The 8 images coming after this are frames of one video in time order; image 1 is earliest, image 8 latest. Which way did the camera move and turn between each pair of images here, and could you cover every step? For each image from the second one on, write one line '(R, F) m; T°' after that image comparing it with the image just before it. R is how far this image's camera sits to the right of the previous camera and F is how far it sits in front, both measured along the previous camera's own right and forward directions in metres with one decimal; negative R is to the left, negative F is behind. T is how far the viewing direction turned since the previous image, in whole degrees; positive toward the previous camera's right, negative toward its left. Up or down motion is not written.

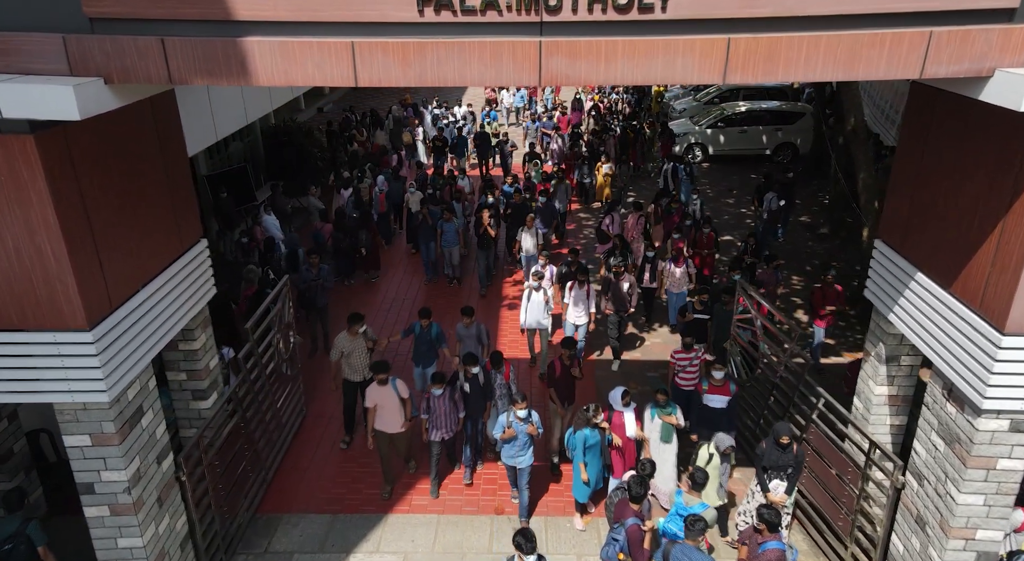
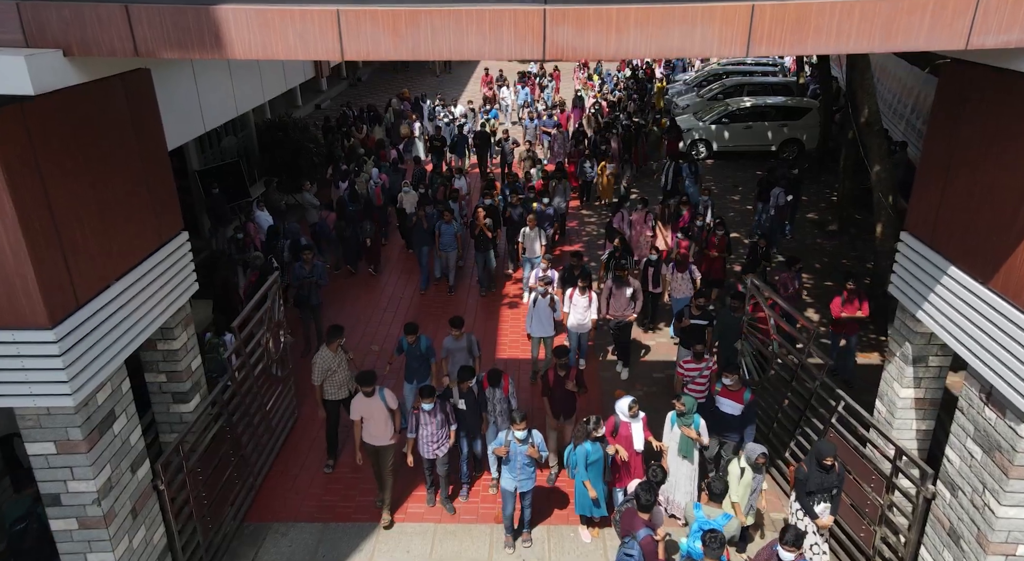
(0.0, +0.4) m; 0°
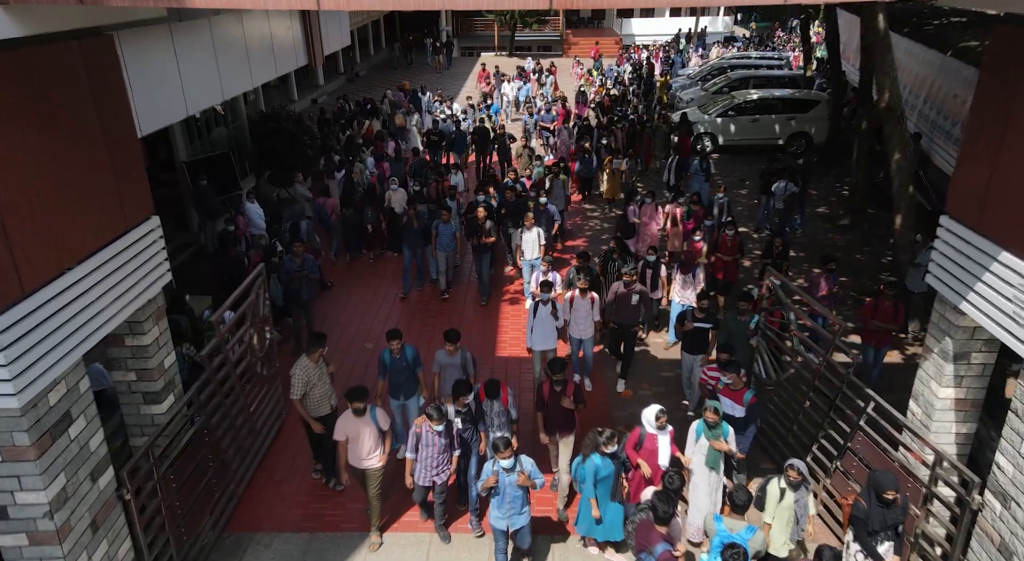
(0.0, +0.5) m; 0°
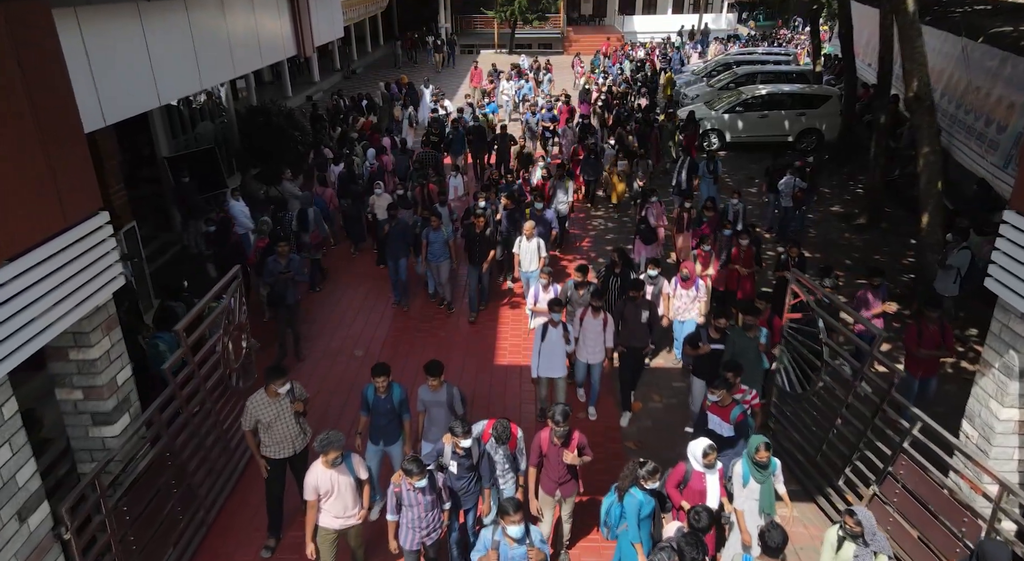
(0.0, +0.6) m; 0°
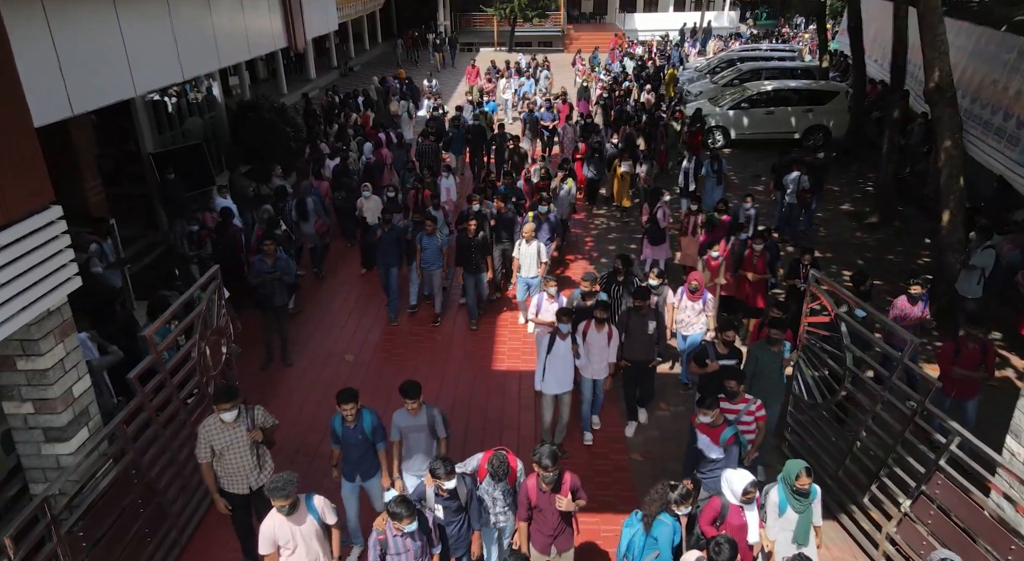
(0.0, +0.5) m; 0°
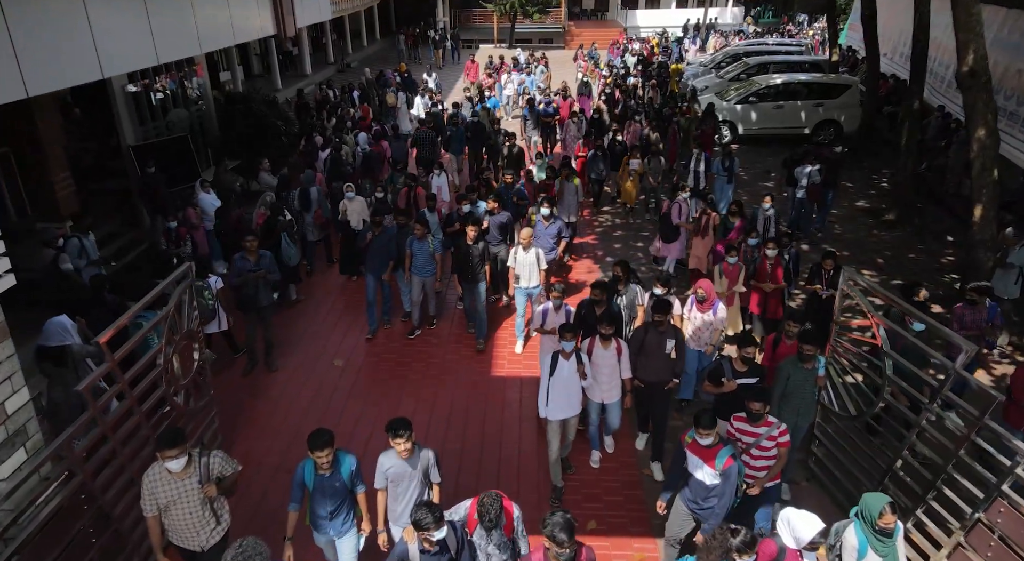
(0.0, +0.6) m; 0°
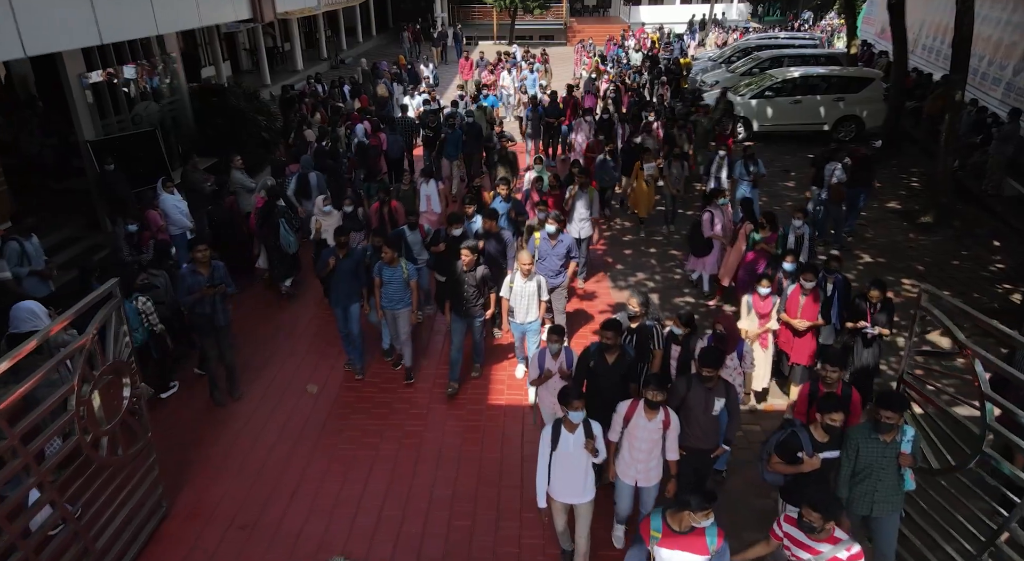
(0.0, +1.1) m; 0°
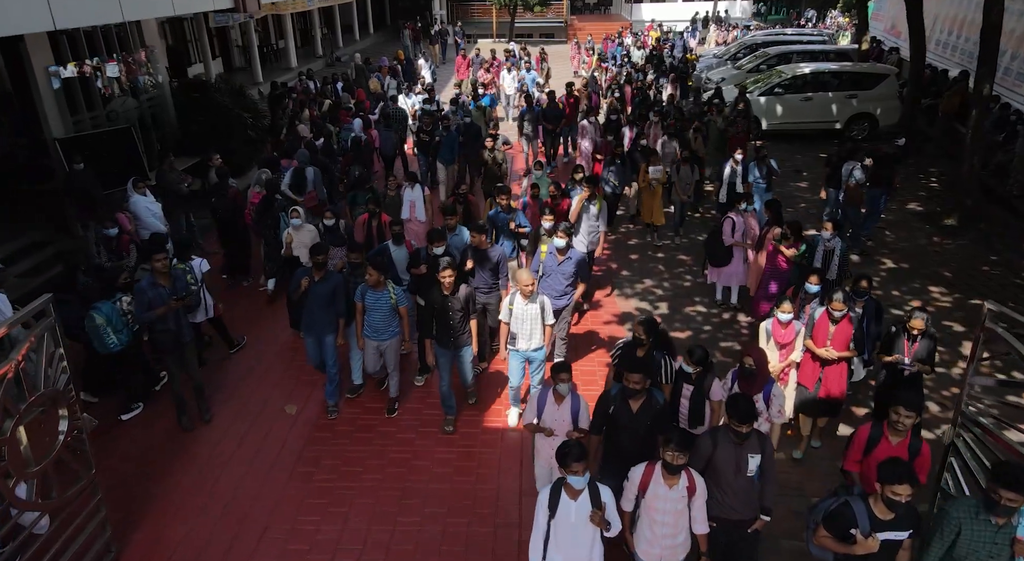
(0.0, +0.6) m; 0°
